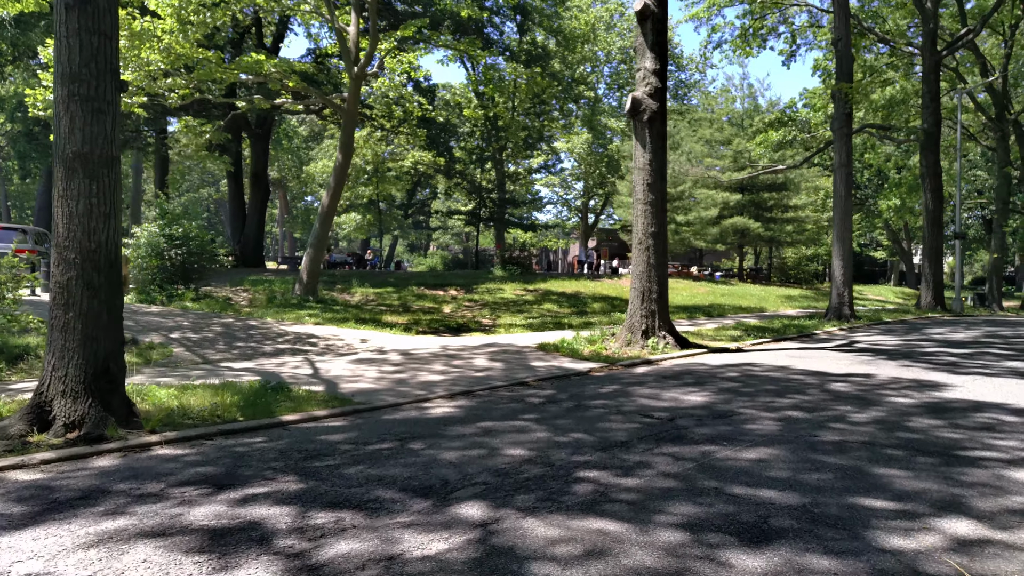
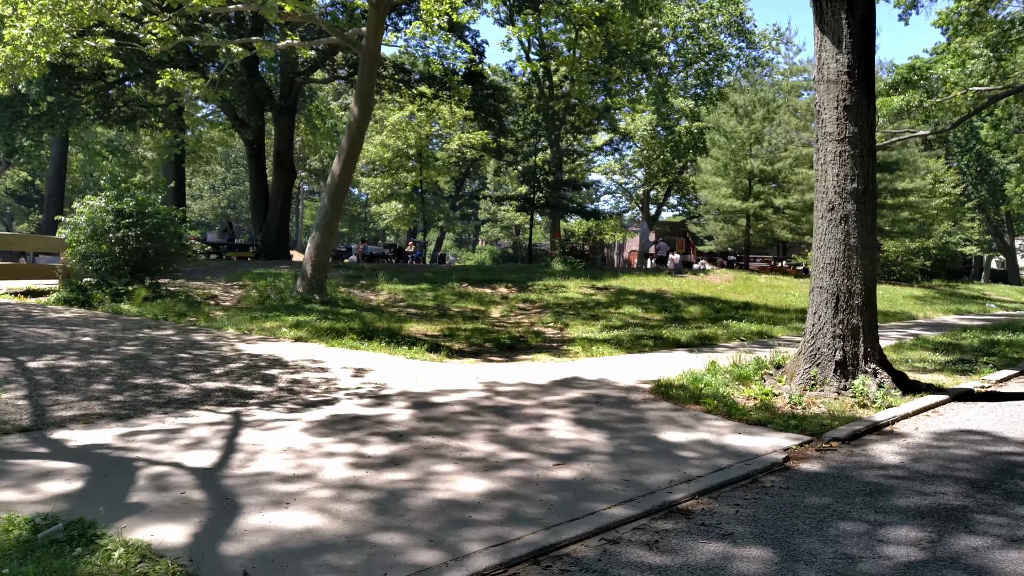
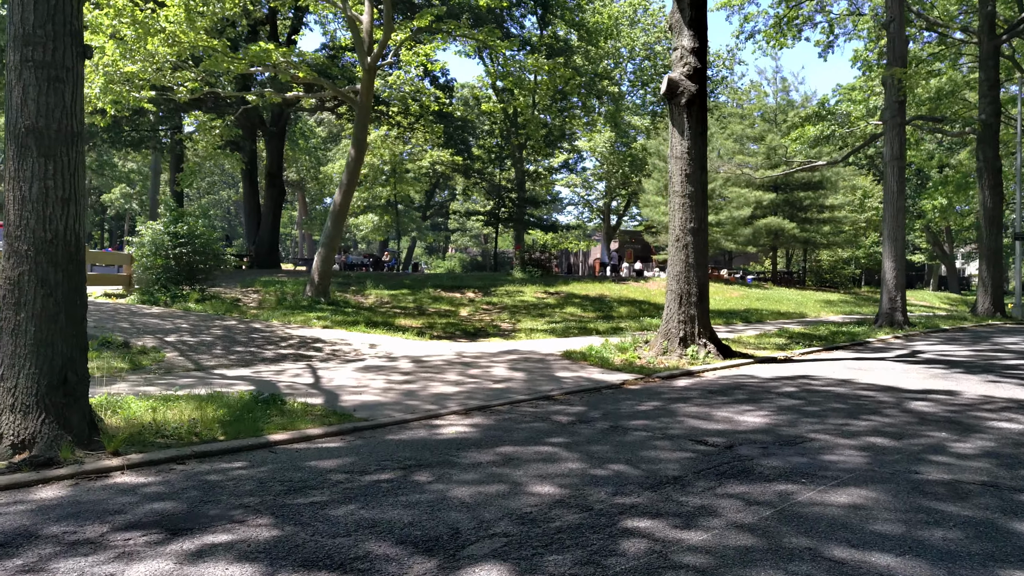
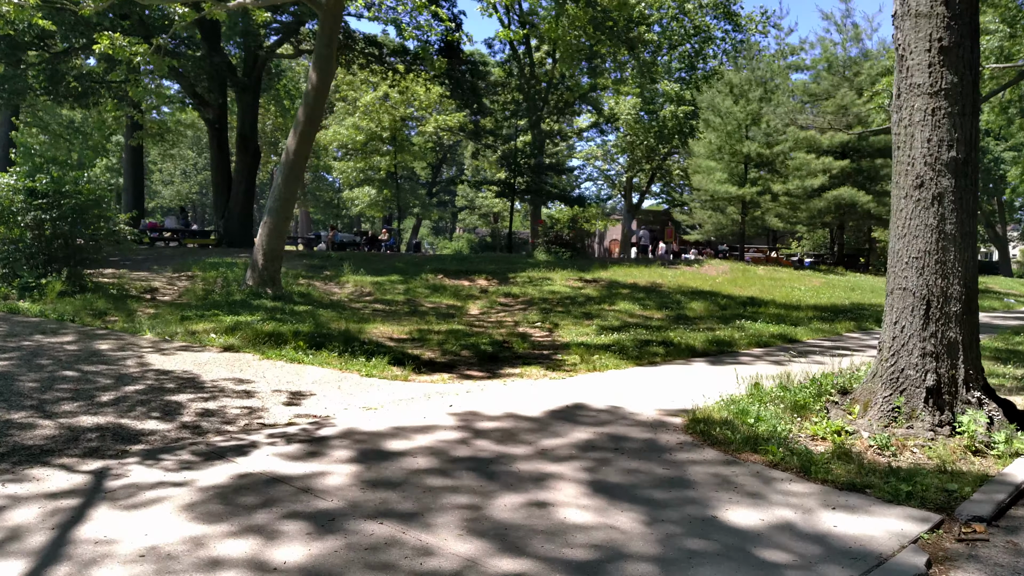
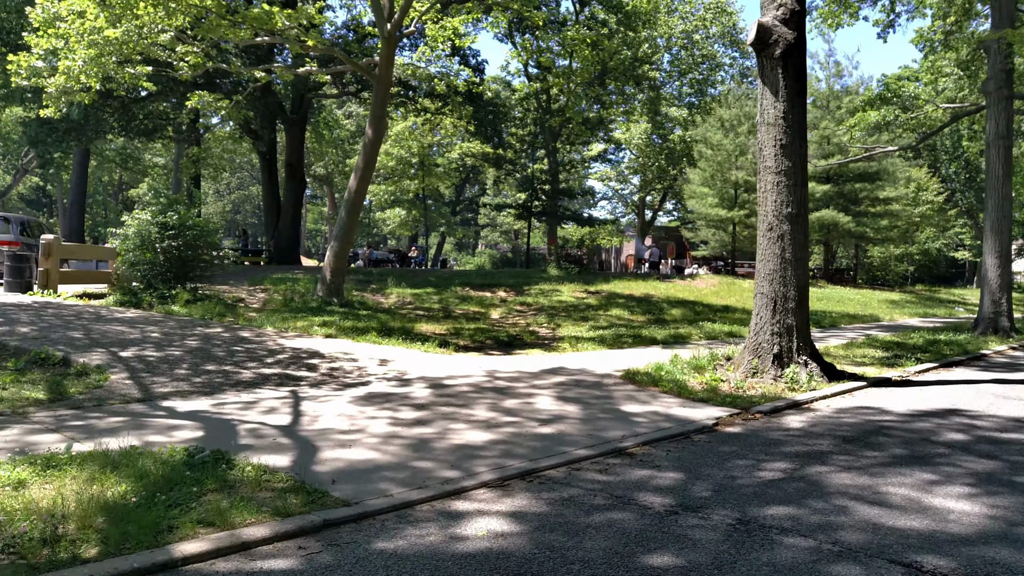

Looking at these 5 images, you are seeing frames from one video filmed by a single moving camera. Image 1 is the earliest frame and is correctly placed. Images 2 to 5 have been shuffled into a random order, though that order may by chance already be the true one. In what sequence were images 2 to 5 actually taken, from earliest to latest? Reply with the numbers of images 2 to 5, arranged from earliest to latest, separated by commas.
3, 5, 2, 4
